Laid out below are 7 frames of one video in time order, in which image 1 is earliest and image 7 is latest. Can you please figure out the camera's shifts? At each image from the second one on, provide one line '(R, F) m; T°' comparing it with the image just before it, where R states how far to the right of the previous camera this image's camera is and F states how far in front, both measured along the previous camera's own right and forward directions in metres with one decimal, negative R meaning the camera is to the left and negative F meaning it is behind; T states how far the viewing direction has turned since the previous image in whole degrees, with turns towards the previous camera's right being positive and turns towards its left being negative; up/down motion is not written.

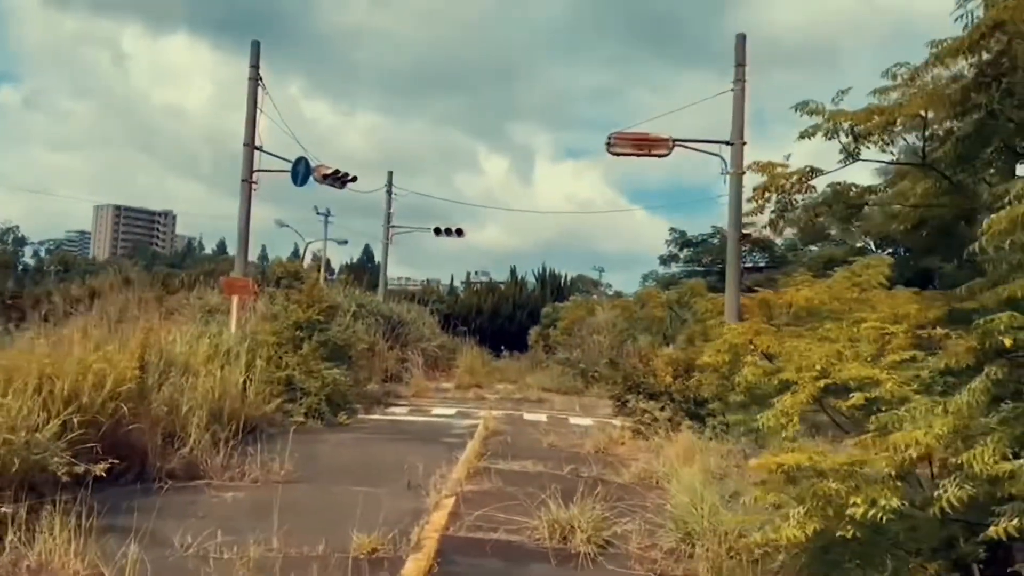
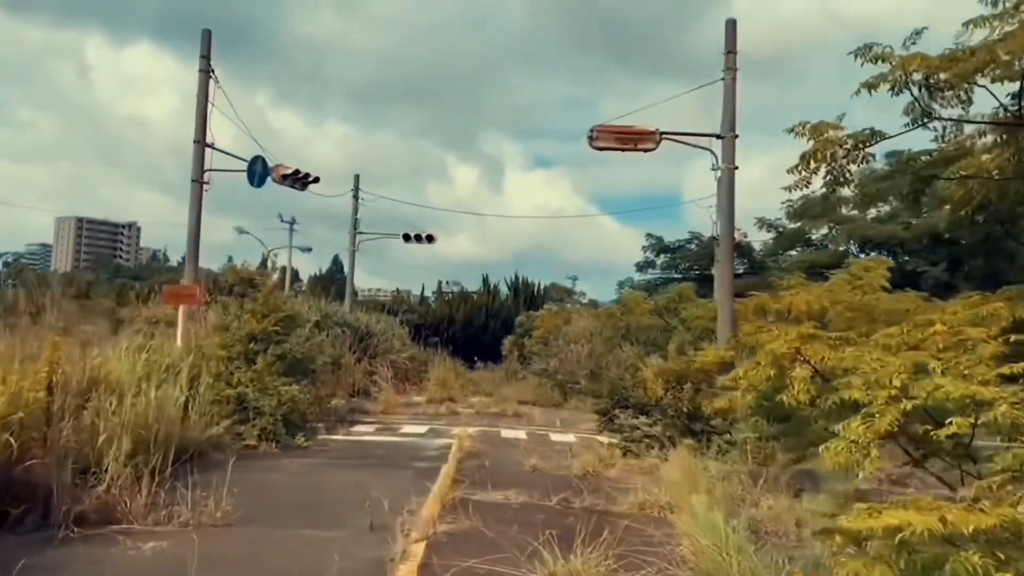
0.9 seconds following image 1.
(-0.1, +1.1) m; +2°
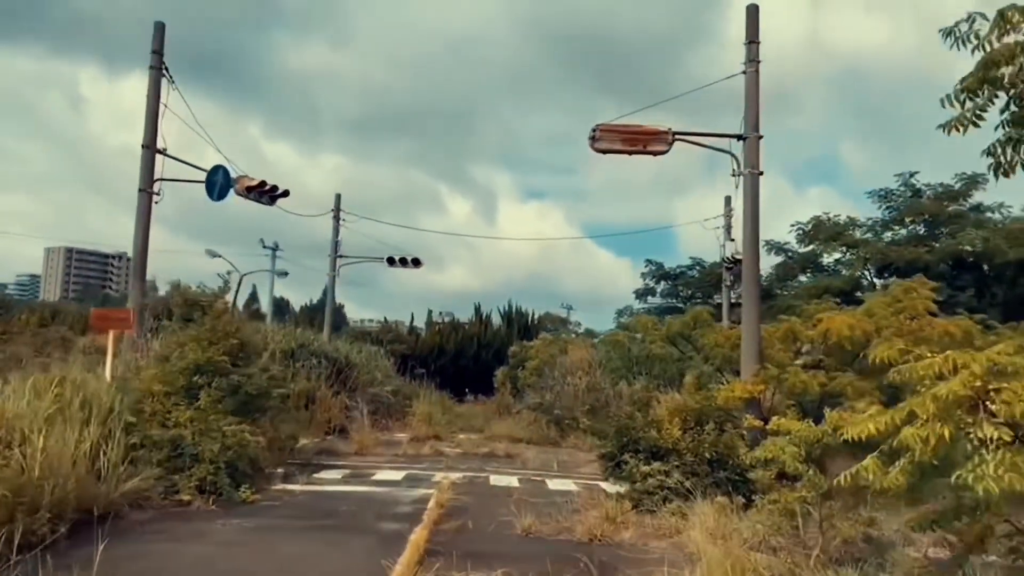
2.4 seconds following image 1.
(0.0, +1.7) m; 0°
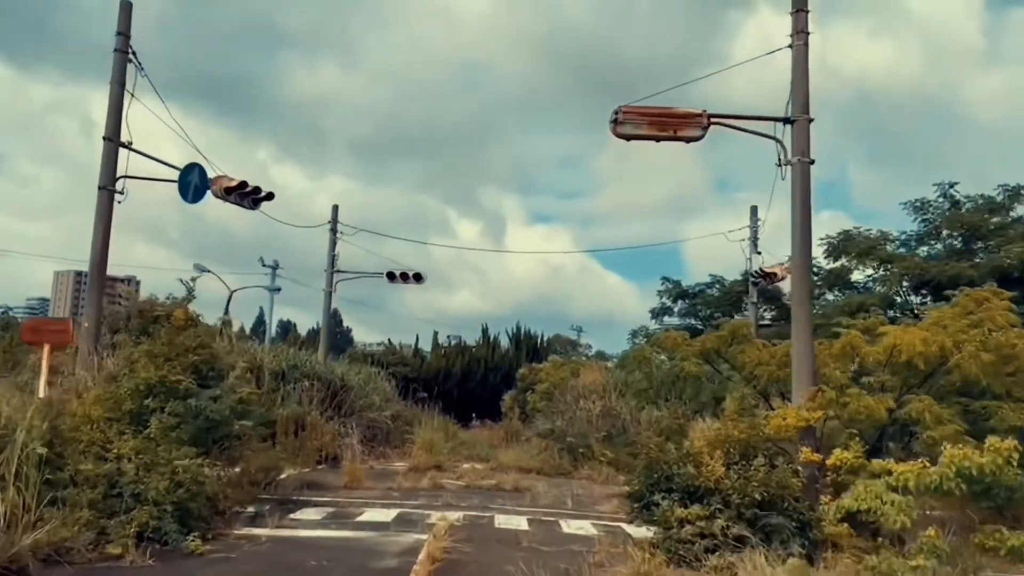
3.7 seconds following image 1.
(0.0, +1.6) m; -1°
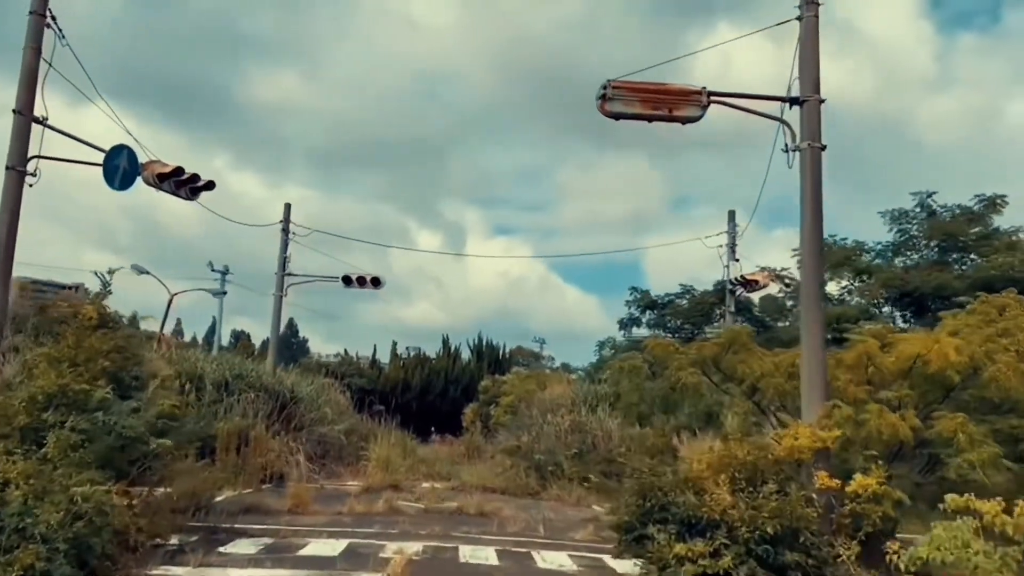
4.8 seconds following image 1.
(-0.1, +1.2) m; +3°
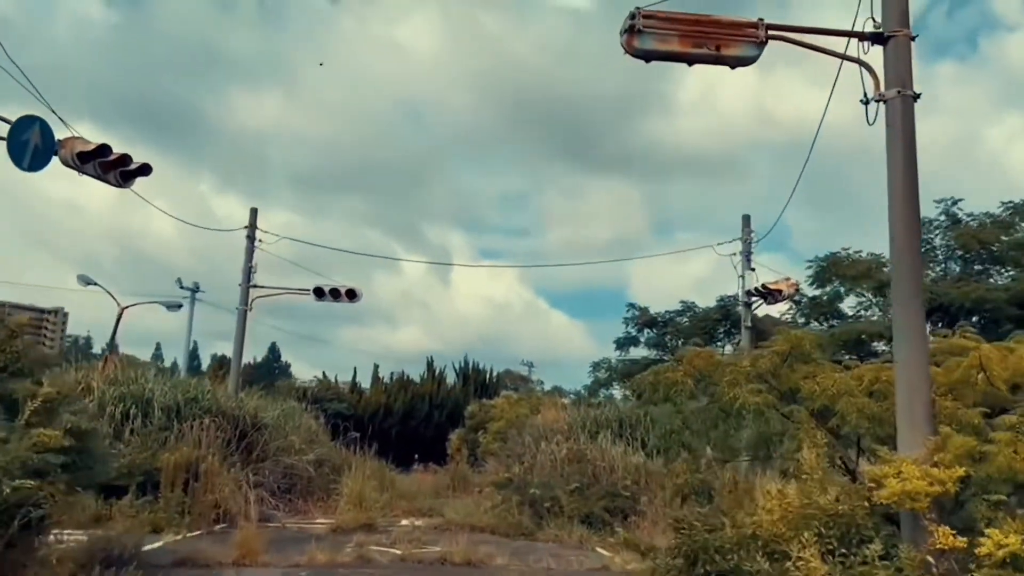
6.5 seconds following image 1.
(-0.1, +2.0) m; +1°
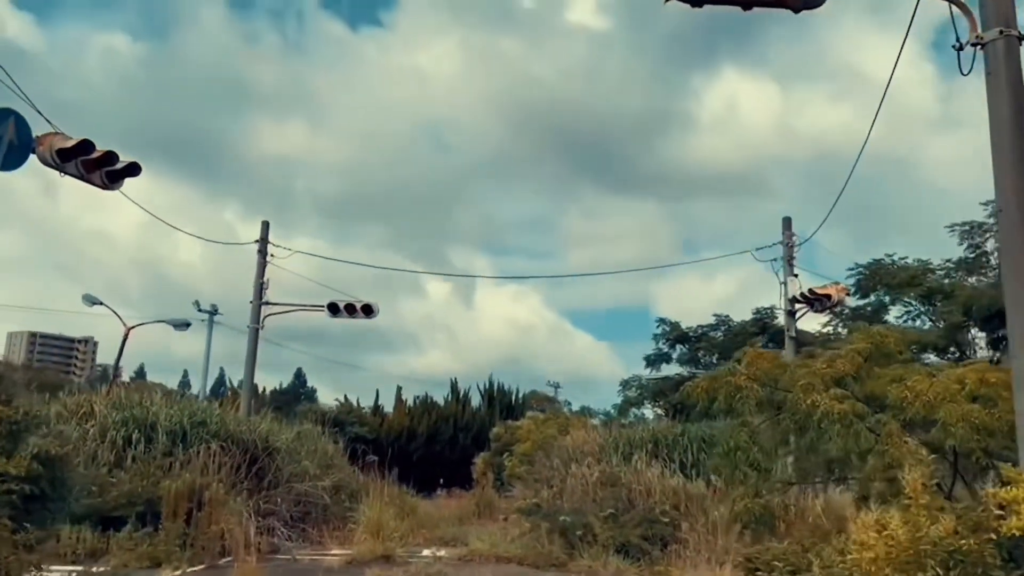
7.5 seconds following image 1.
(0.0, +1.0) m; -2°
